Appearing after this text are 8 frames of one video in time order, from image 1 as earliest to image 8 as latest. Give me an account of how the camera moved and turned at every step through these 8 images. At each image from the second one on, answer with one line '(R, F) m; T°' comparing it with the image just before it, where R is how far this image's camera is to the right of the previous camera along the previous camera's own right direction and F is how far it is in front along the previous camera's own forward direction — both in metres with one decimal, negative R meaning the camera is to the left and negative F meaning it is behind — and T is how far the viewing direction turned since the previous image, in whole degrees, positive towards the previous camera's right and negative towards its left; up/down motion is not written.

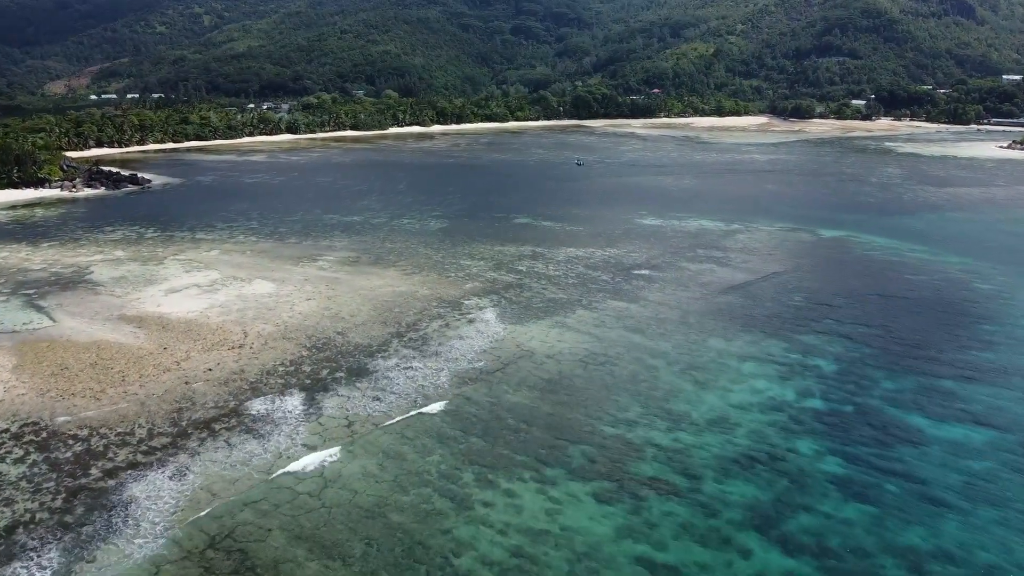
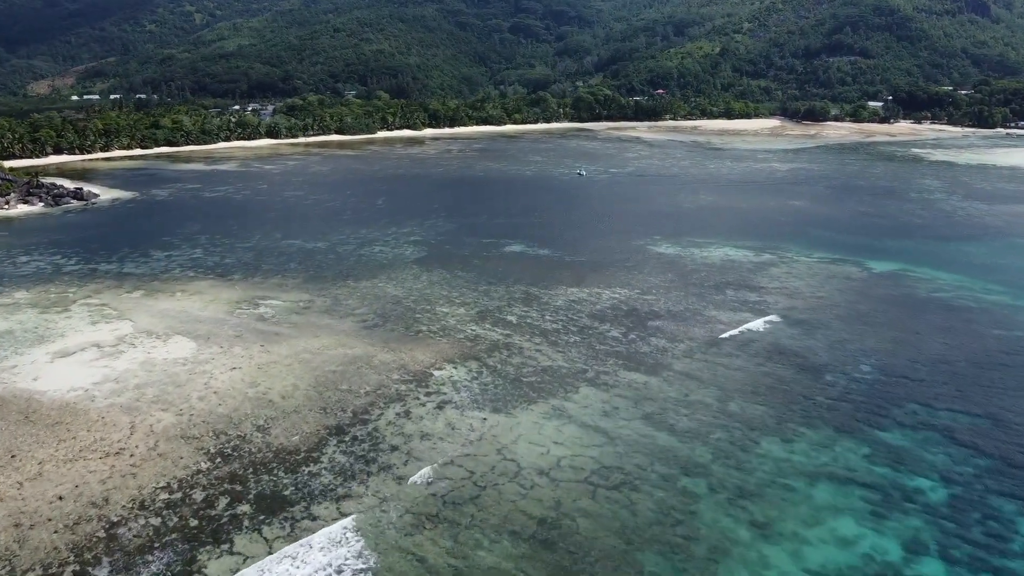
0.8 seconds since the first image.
(+0.5, +6.6) m; 0°
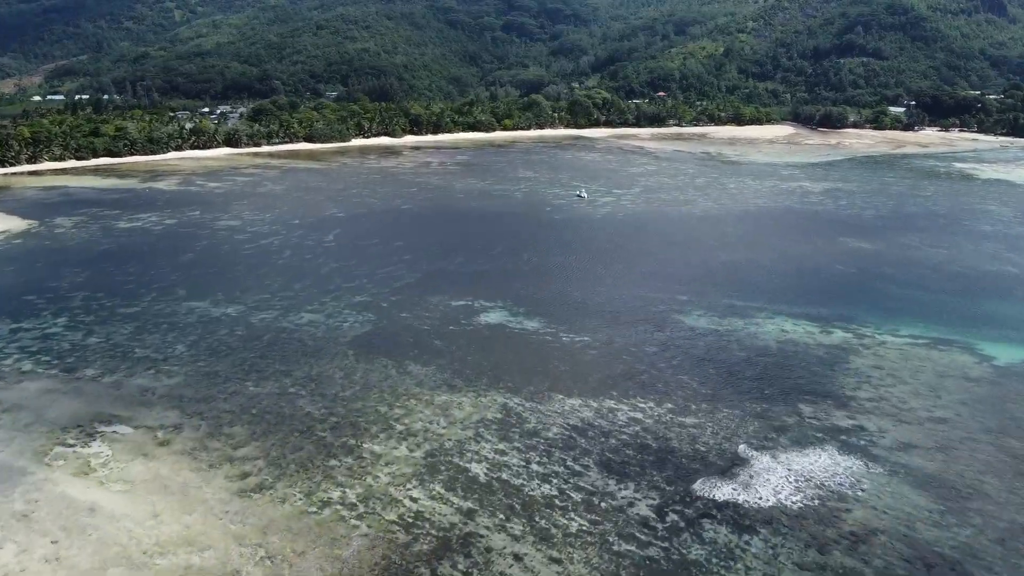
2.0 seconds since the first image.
(+0.6, +9.8) m; 0°
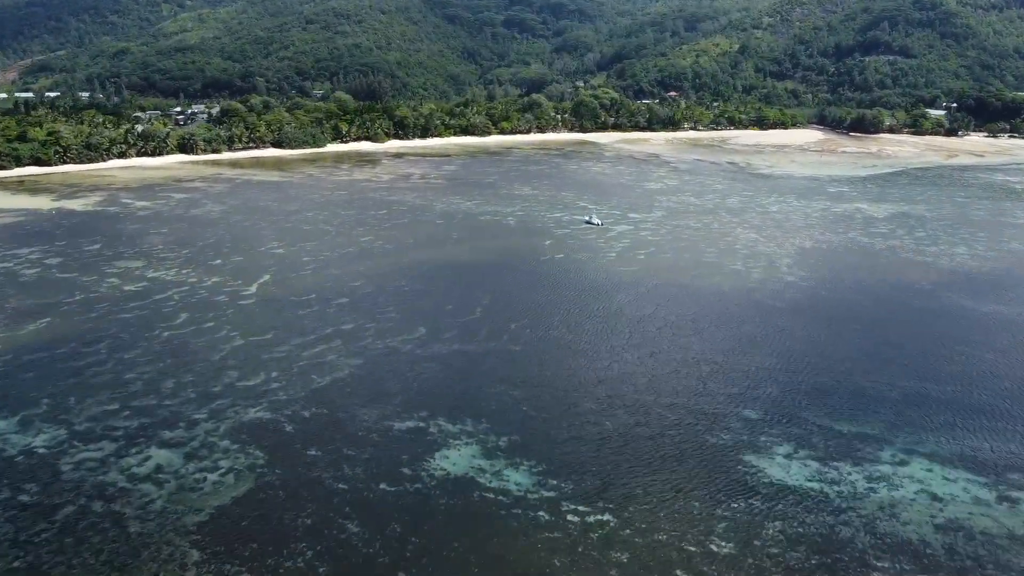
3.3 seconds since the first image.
(+0.6, +10.5) m; 0°
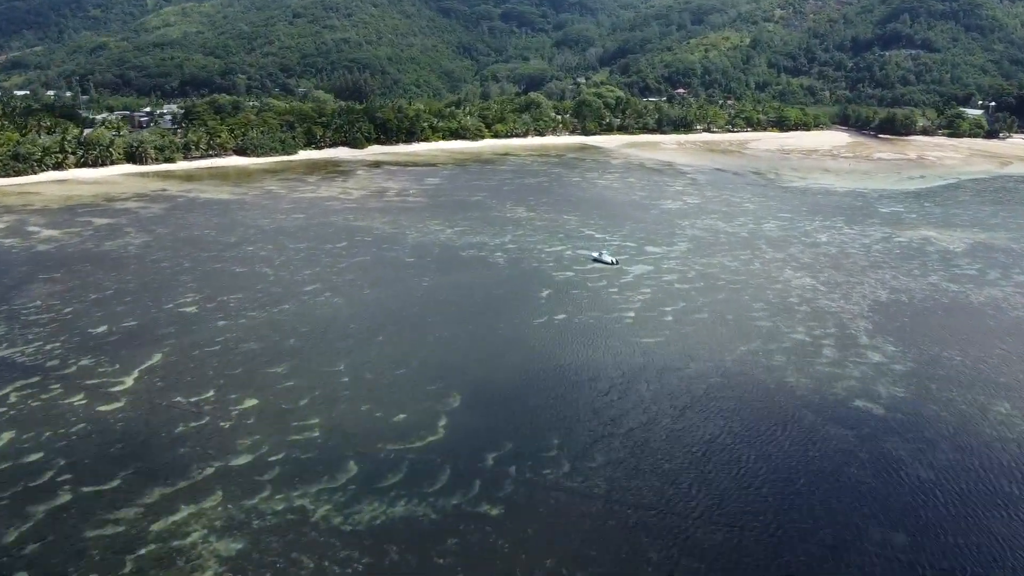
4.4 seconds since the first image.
(+0.5, +8.7) m; 0°
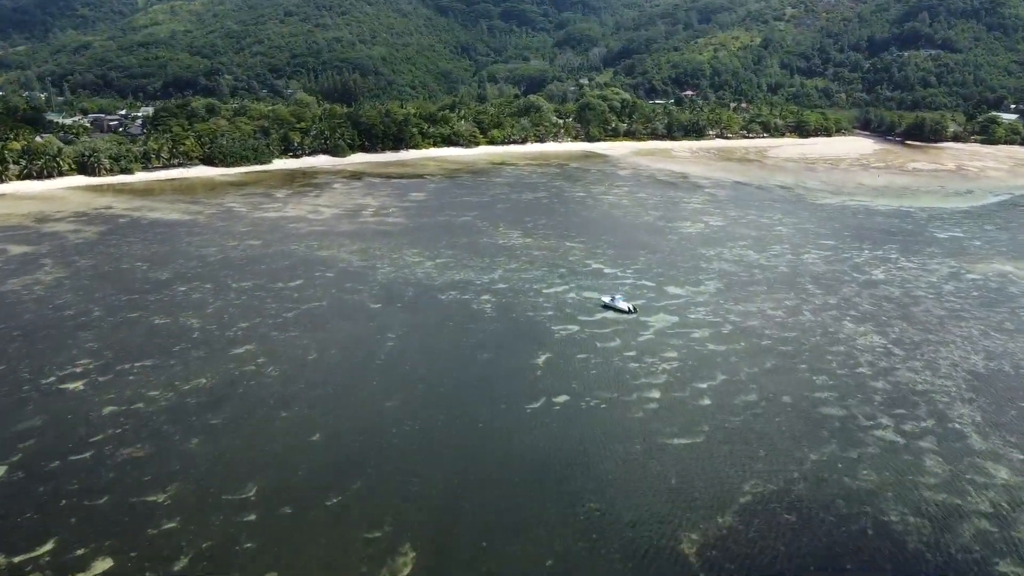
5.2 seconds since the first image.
(+0.4, +6.6) m; 0°
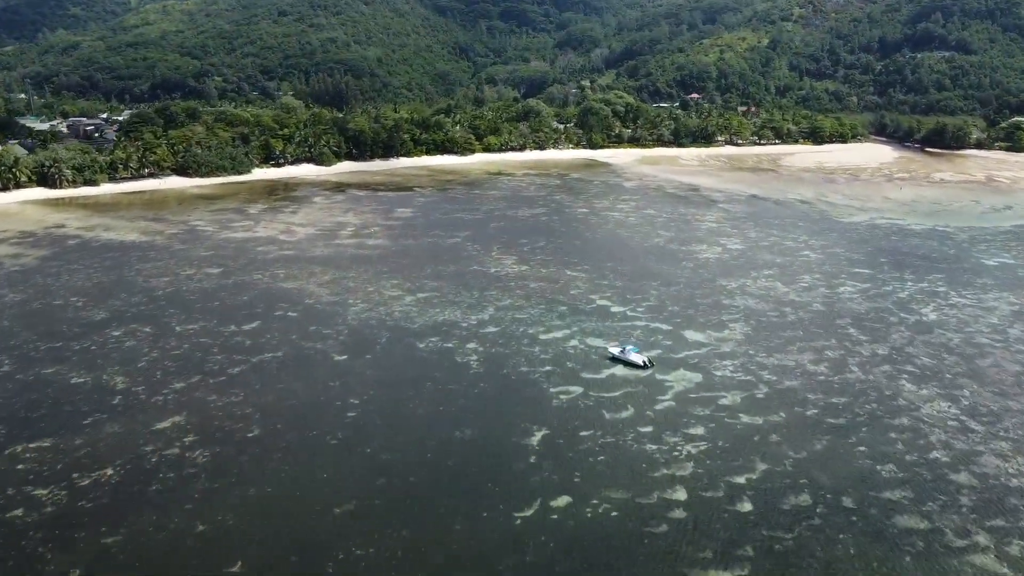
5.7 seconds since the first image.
(+0.3, +4.4) m; 0°
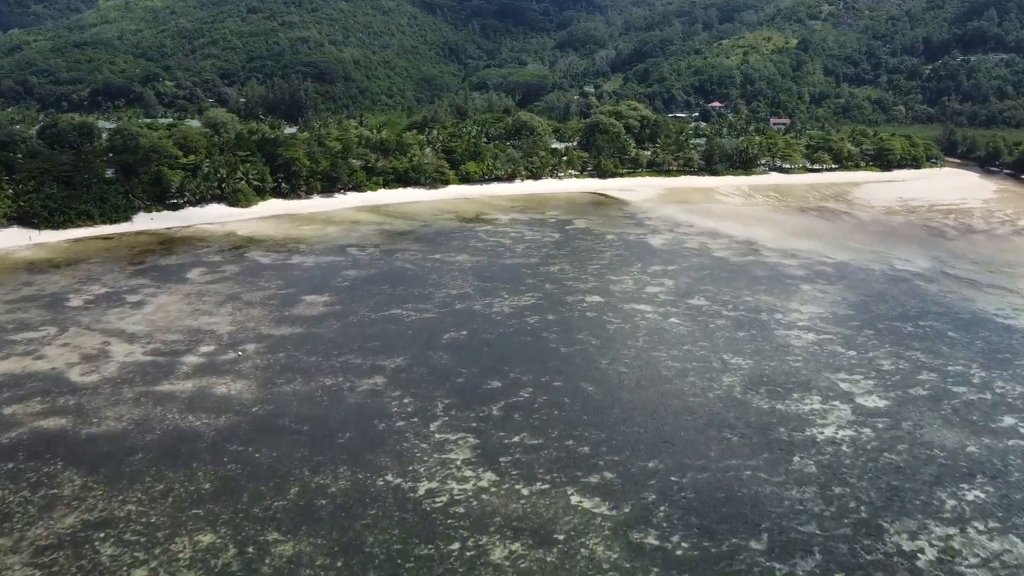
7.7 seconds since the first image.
(+1.1, +16.5) m; 0°
